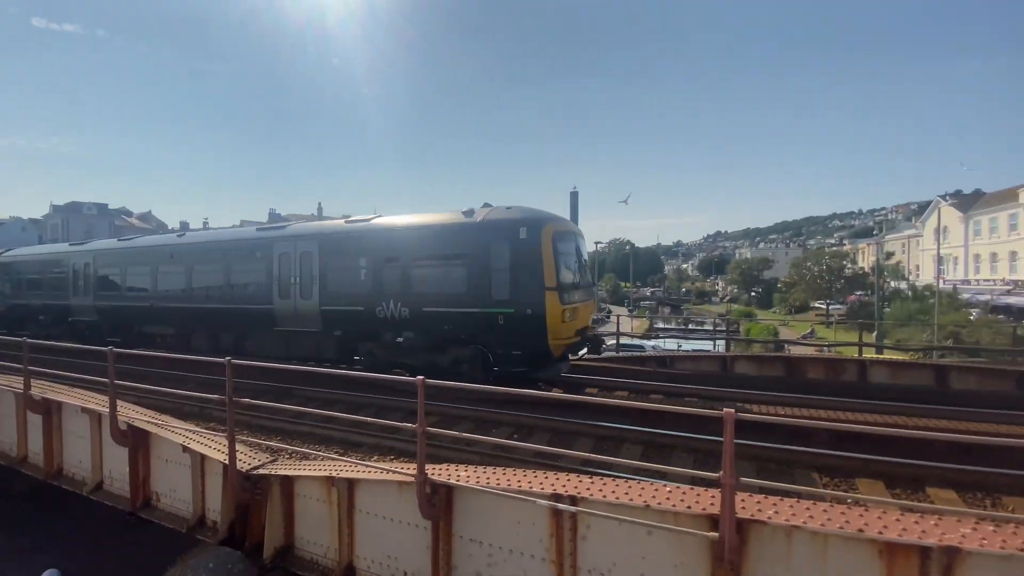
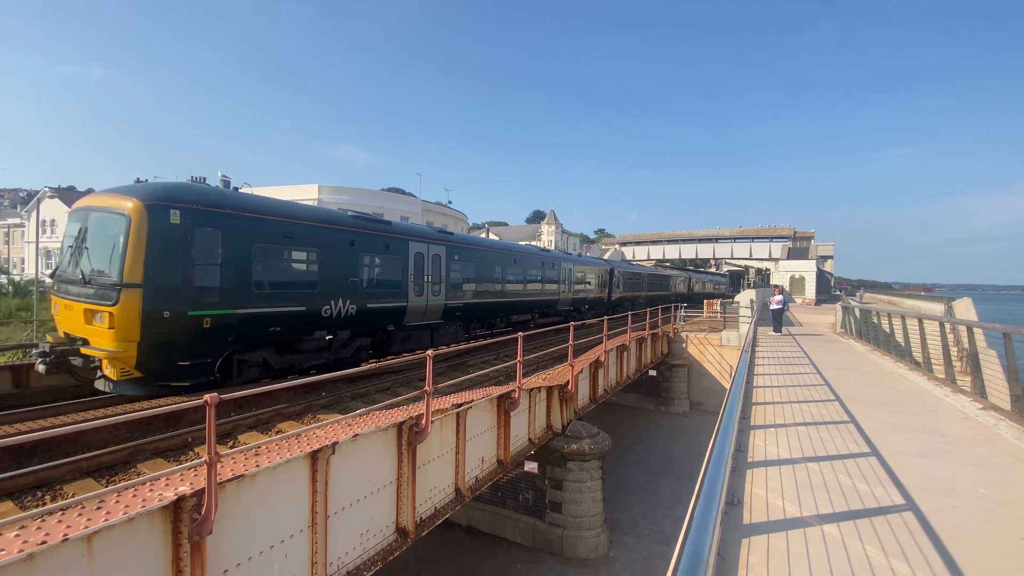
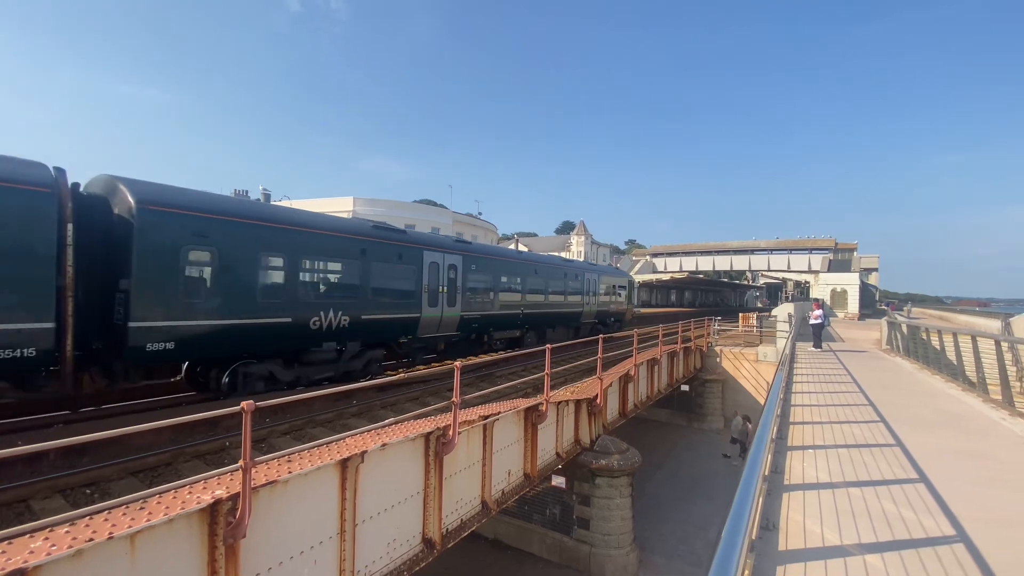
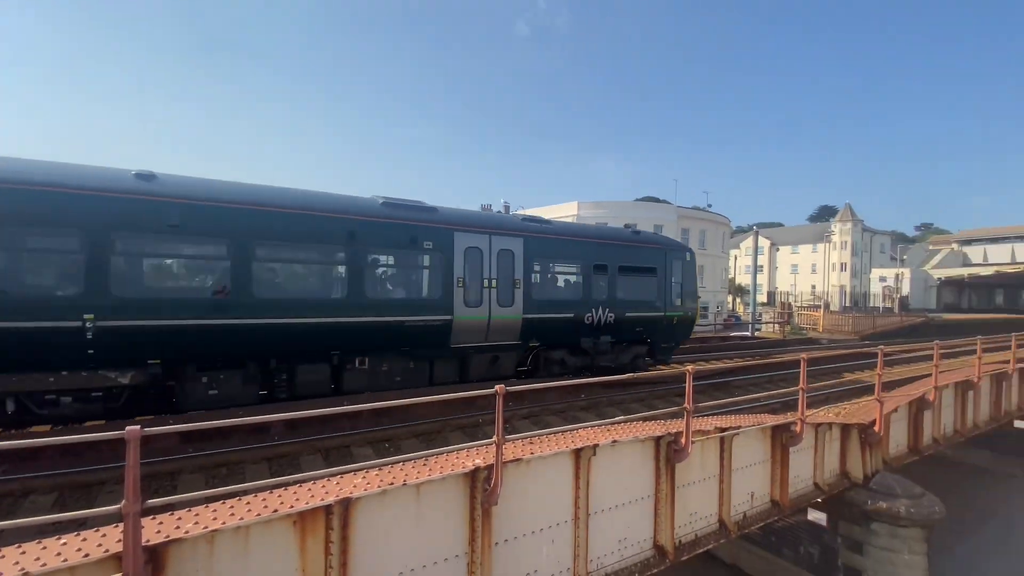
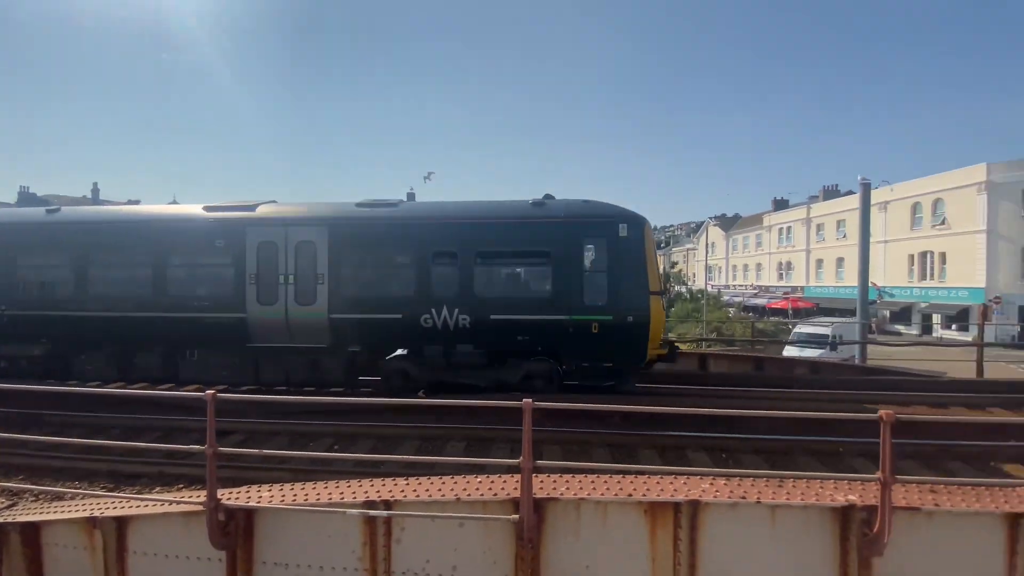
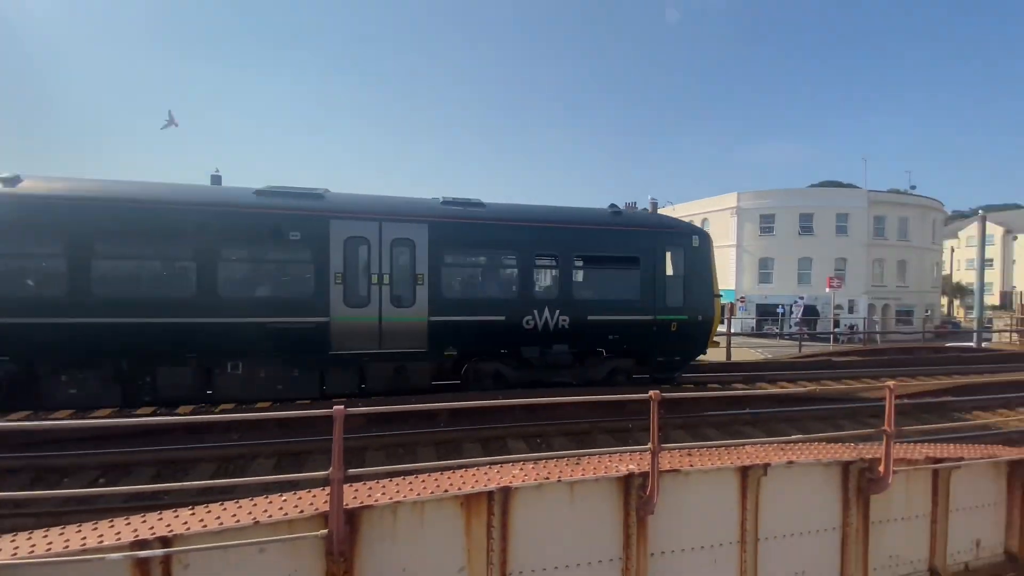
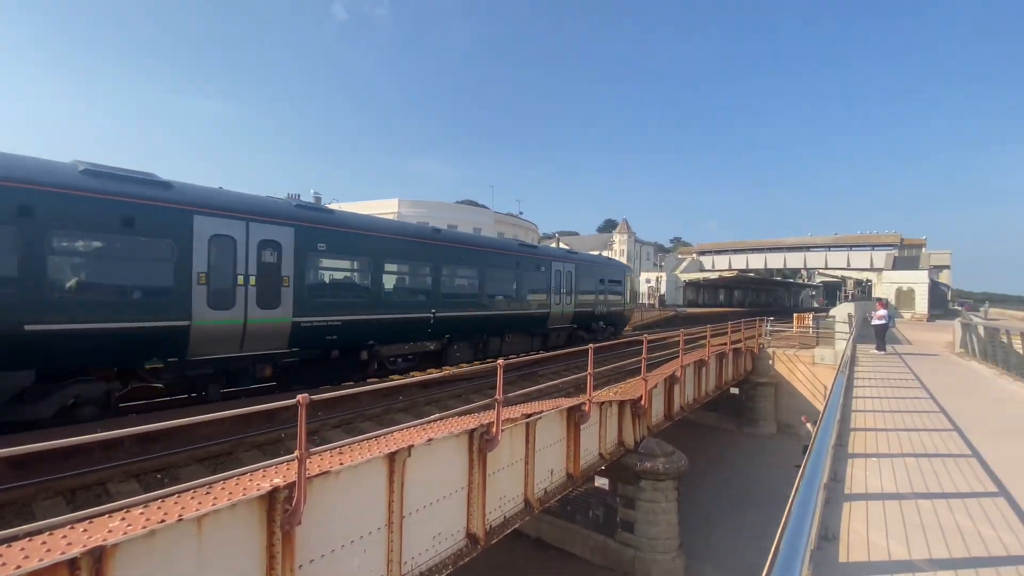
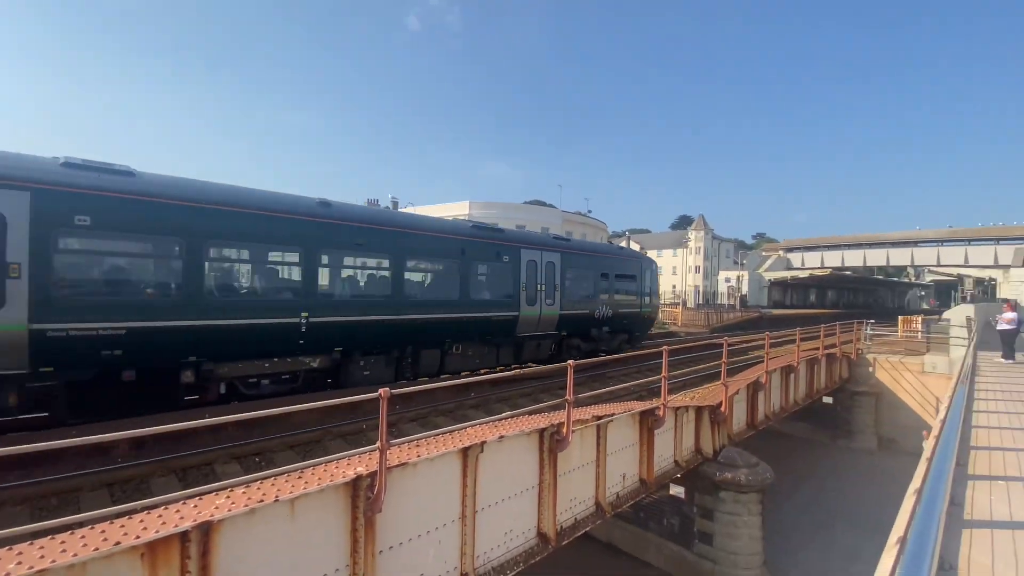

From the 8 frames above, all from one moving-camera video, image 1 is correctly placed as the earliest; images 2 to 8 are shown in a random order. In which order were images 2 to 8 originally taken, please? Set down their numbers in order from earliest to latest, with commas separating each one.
5, 6, 4, 8, 7, 3, 2
